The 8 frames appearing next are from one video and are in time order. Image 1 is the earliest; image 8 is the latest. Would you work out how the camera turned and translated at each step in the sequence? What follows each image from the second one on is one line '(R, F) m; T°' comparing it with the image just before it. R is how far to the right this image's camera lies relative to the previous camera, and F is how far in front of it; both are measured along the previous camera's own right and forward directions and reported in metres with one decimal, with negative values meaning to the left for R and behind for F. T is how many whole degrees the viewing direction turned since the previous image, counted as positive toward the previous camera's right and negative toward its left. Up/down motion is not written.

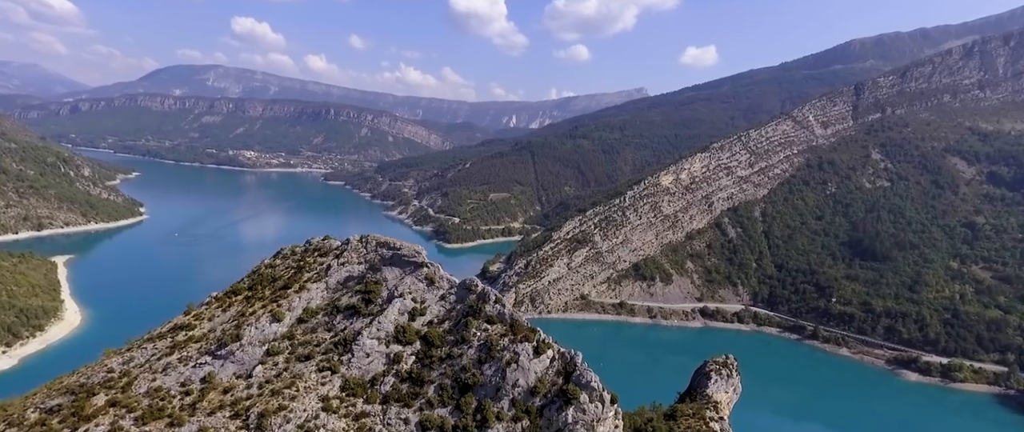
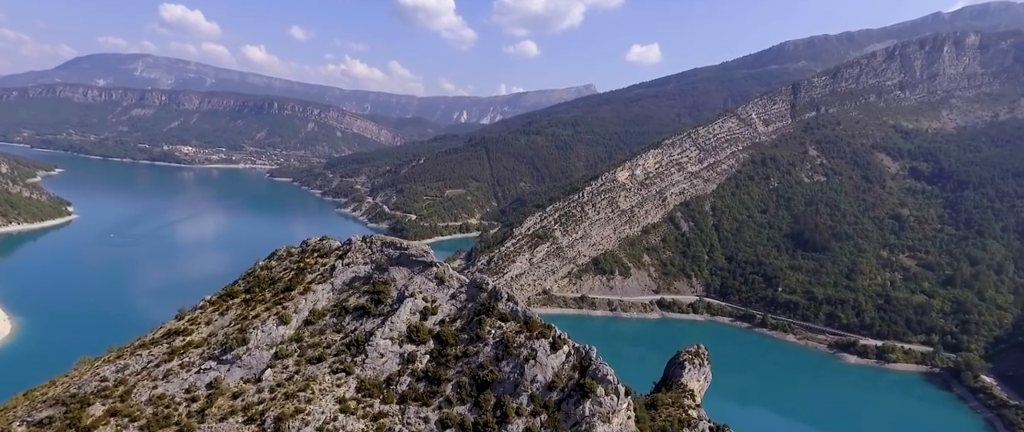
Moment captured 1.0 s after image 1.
(-1.4, -0.3) m; +5°
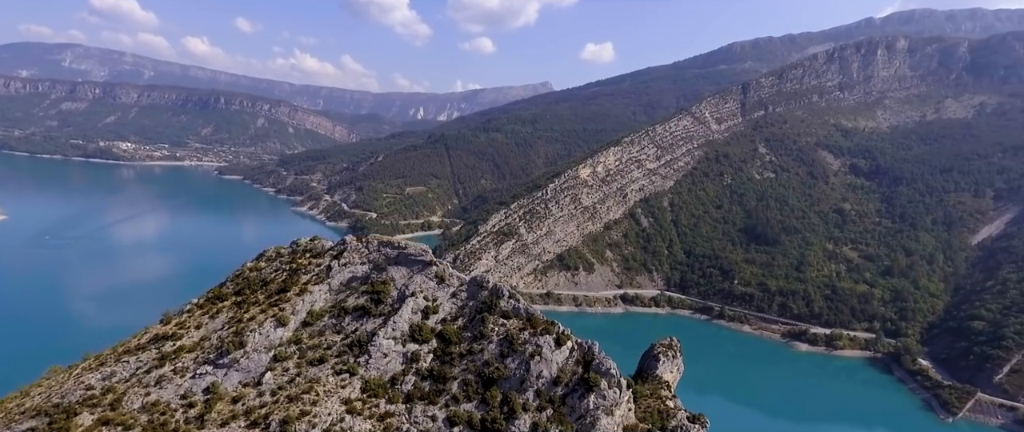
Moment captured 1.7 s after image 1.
(-1.0, -0.2) m; +5°
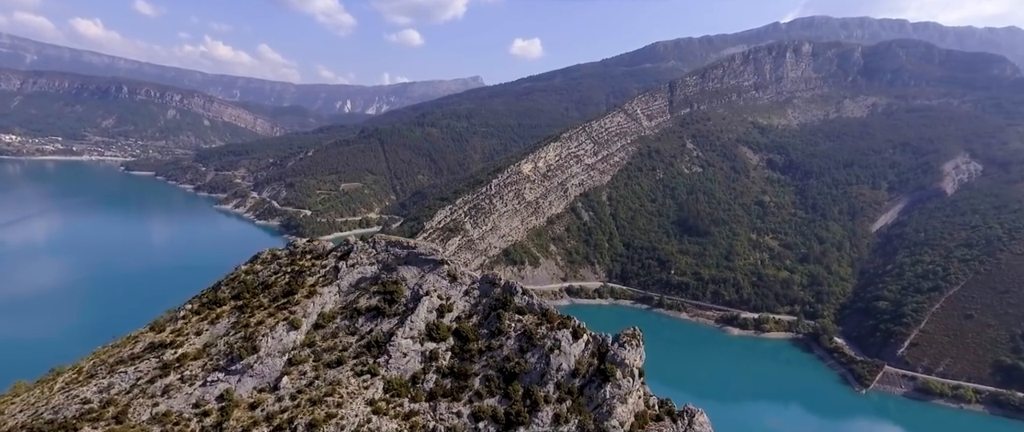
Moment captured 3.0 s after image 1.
(-2.0, -0.3) m; +8°
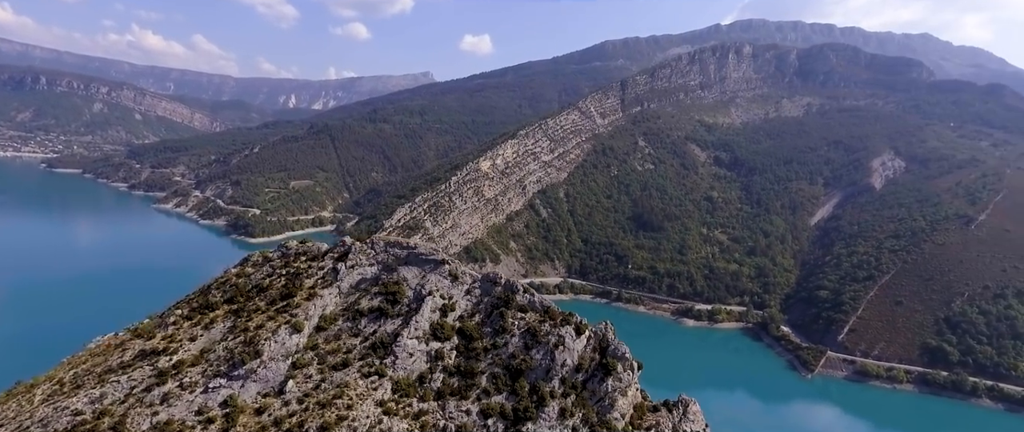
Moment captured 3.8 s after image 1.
(-1.3, -0.1) m; +5°
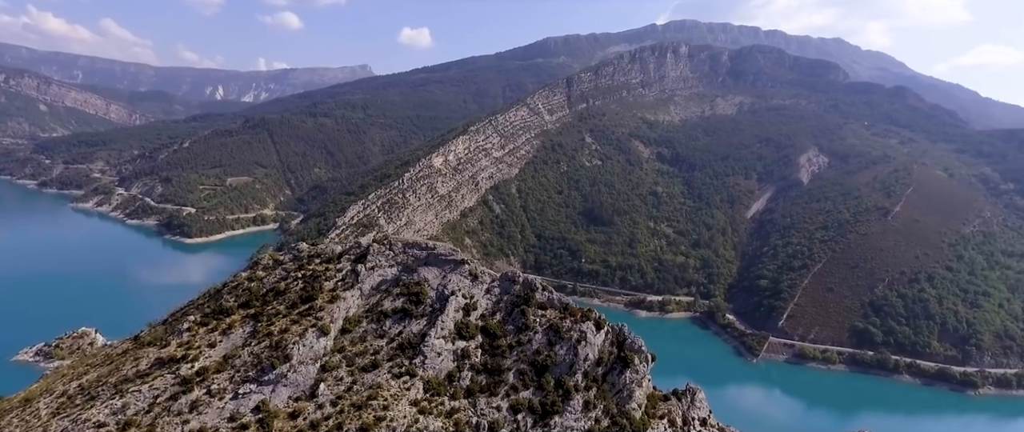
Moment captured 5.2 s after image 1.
(-2.0, 0.0) m; +7°
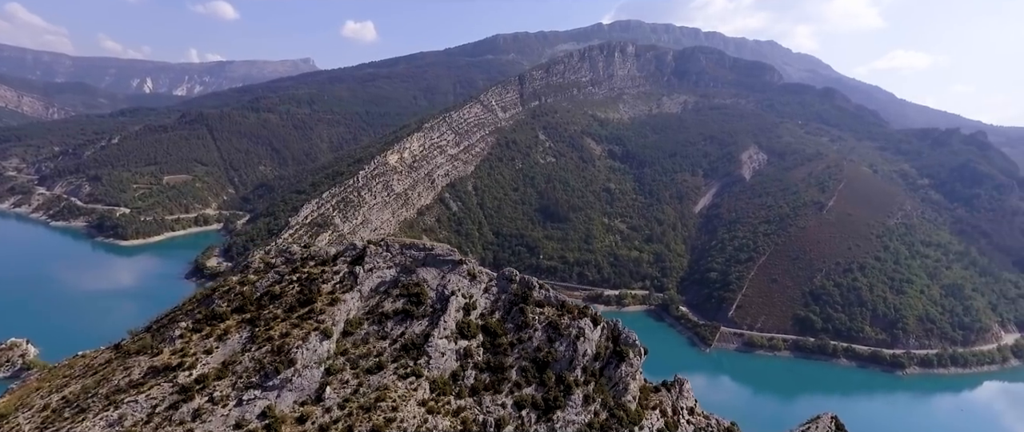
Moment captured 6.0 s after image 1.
(-1.4, +0.1) m; +6°
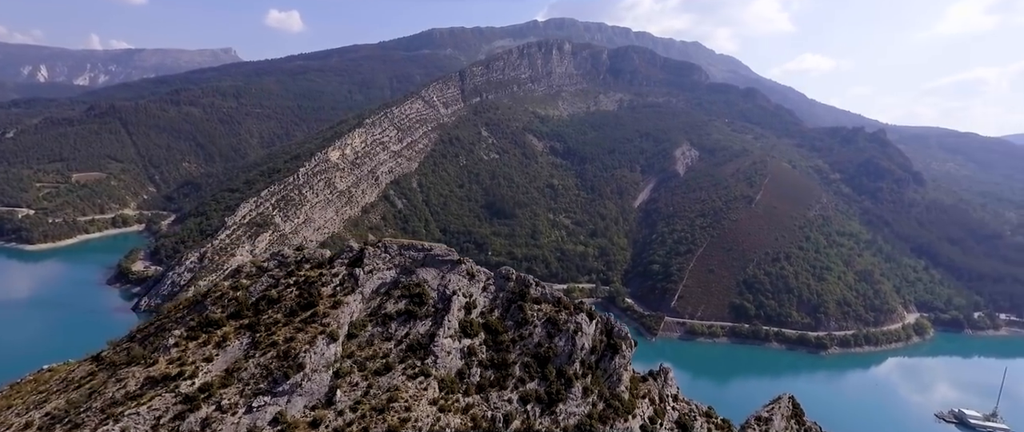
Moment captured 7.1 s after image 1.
(-1.8, +0.4) m; +7°
